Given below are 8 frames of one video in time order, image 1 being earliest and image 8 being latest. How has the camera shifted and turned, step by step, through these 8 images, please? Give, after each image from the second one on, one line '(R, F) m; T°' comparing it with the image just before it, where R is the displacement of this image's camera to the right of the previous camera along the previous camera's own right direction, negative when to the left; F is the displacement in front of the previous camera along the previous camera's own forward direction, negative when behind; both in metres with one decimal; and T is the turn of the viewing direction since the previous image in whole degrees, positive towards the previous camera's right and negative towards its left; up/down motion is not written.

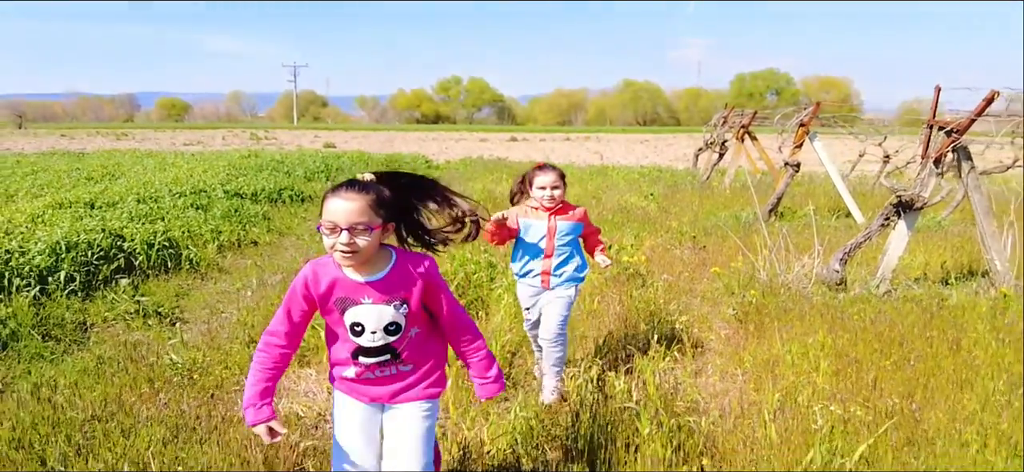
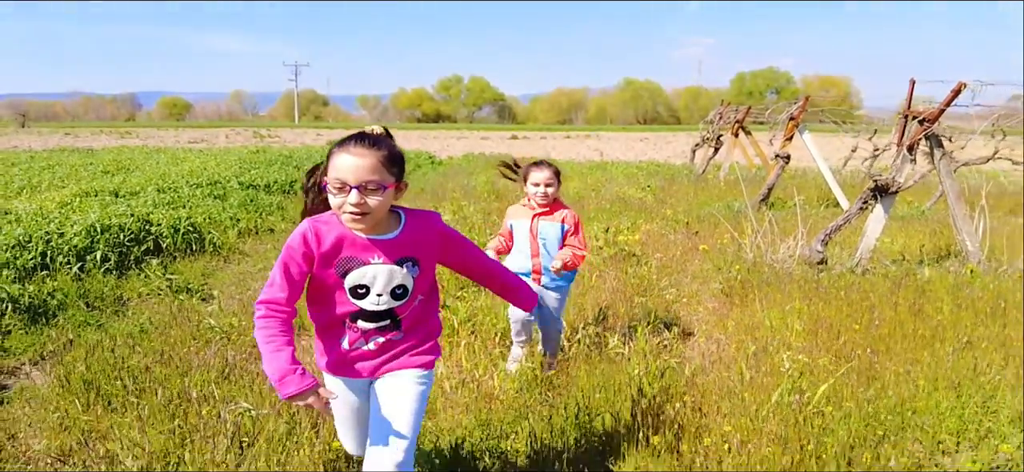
(0.0, -0.5) m; 0°
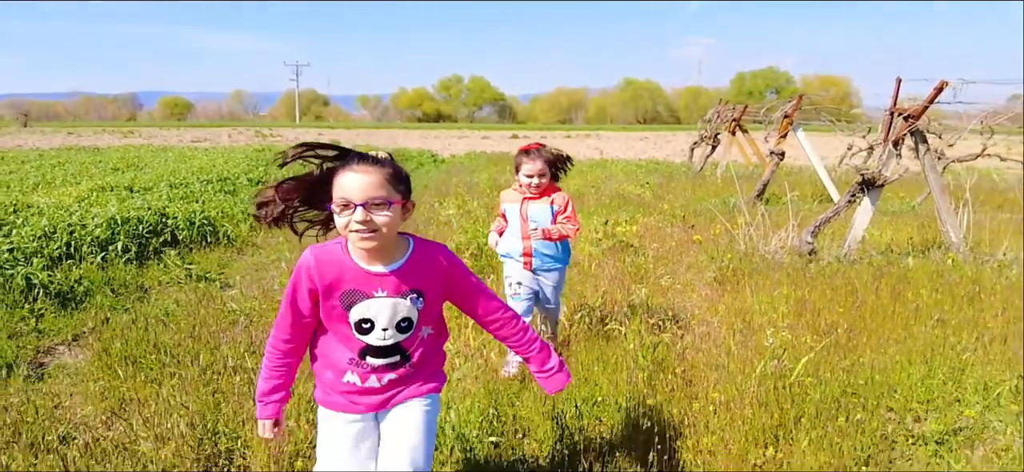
(0.0, -0.3) m; 0°
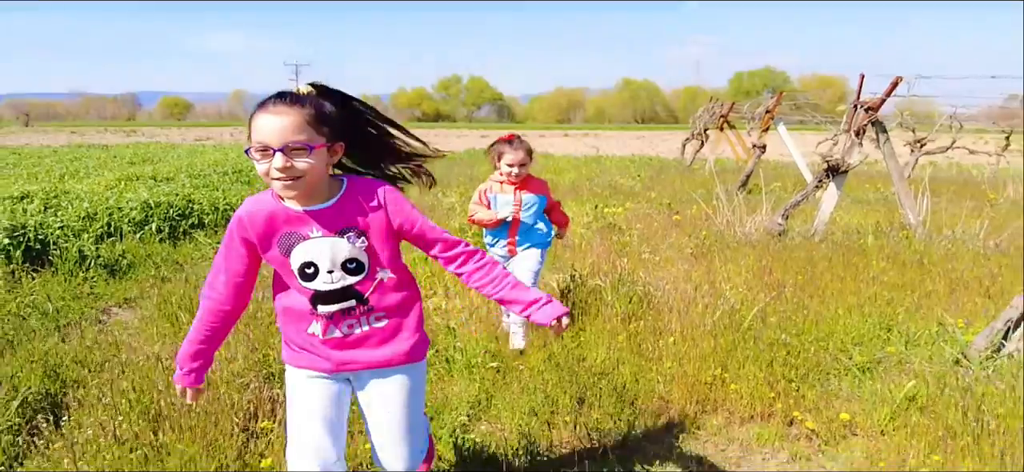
(0.0, -0.7) m; 0°
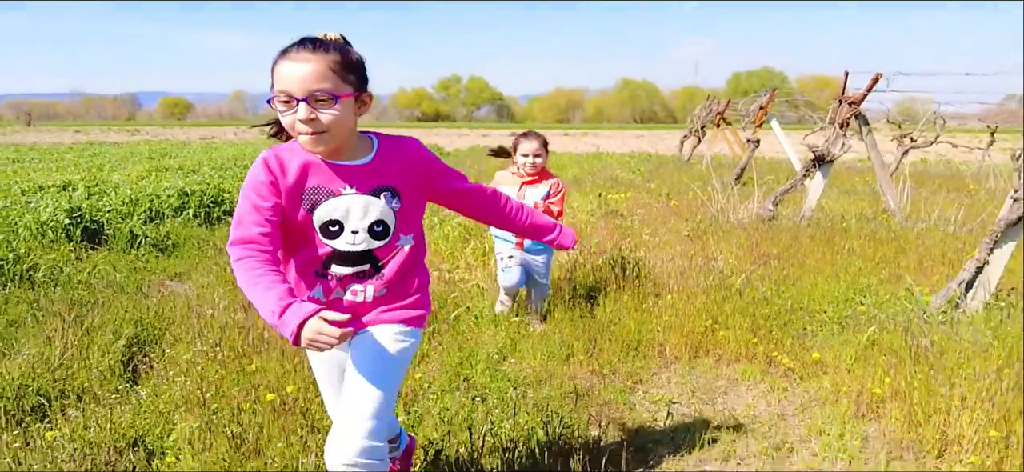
(-0.2, -0.6) m; 0°
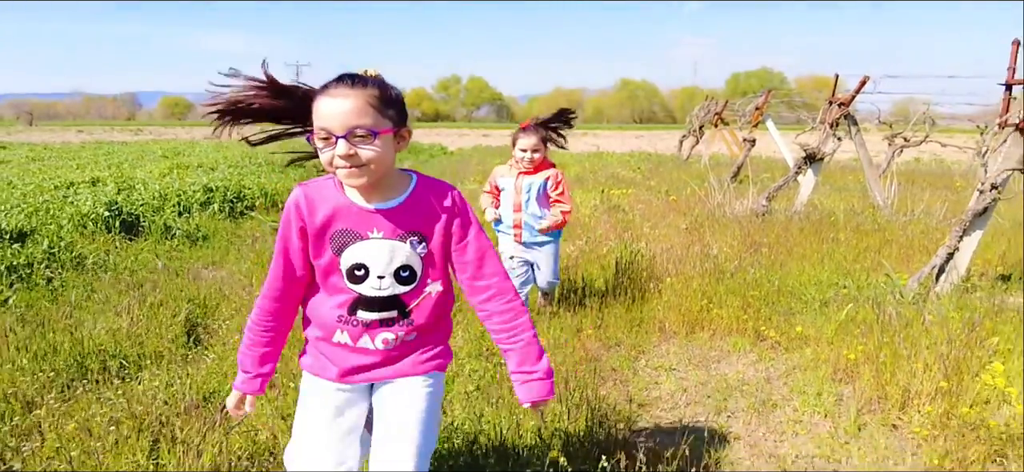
(-0.1, -0.5) m; 0°
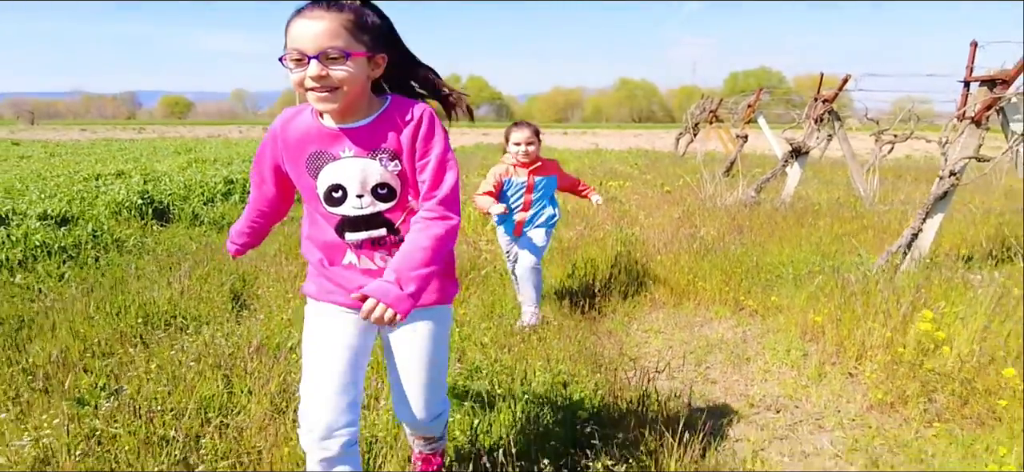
(-0.1, -0.5) m; 0°
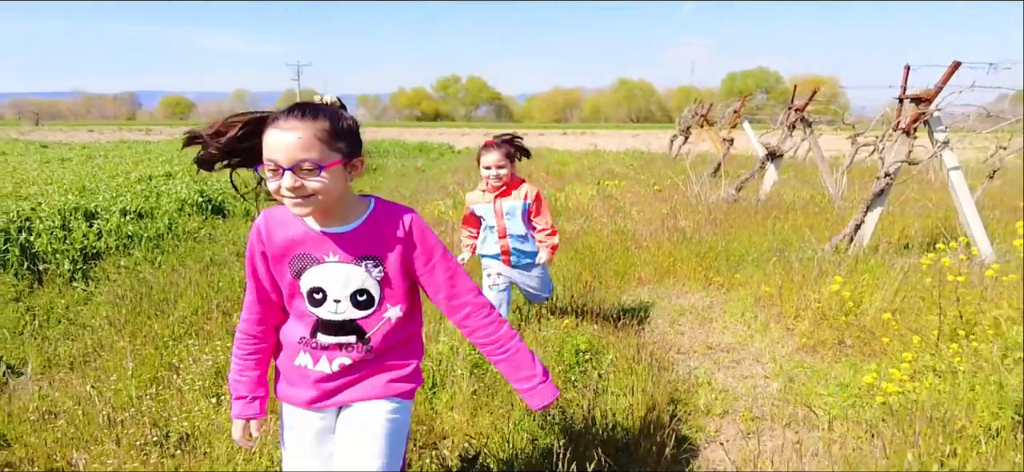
(-0.2, -1.2) m; 0°
